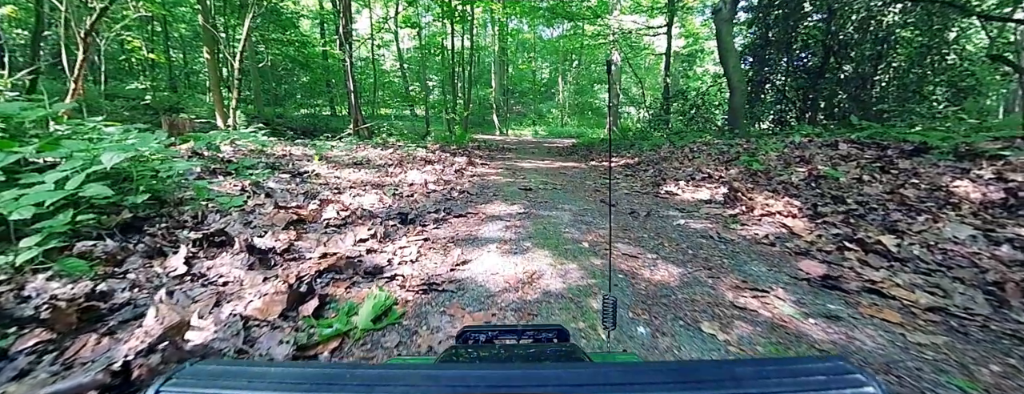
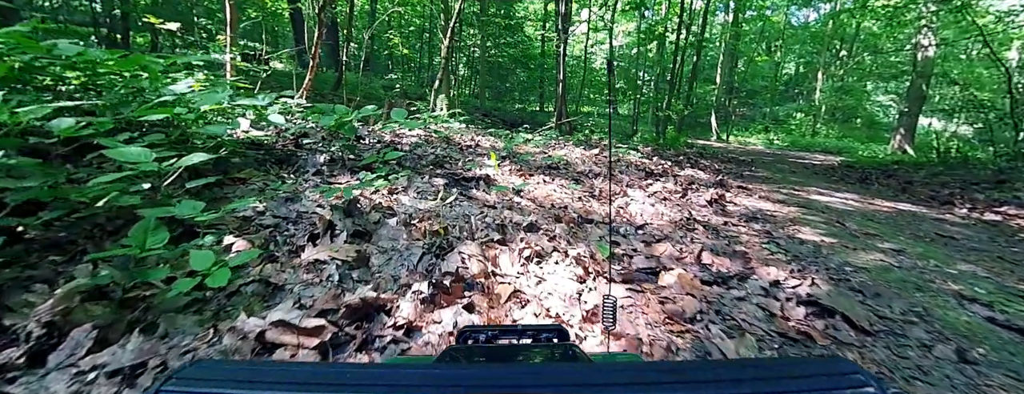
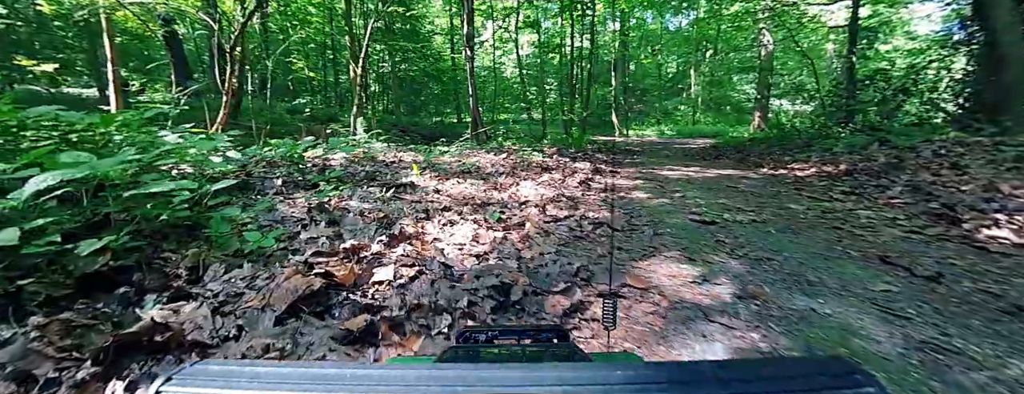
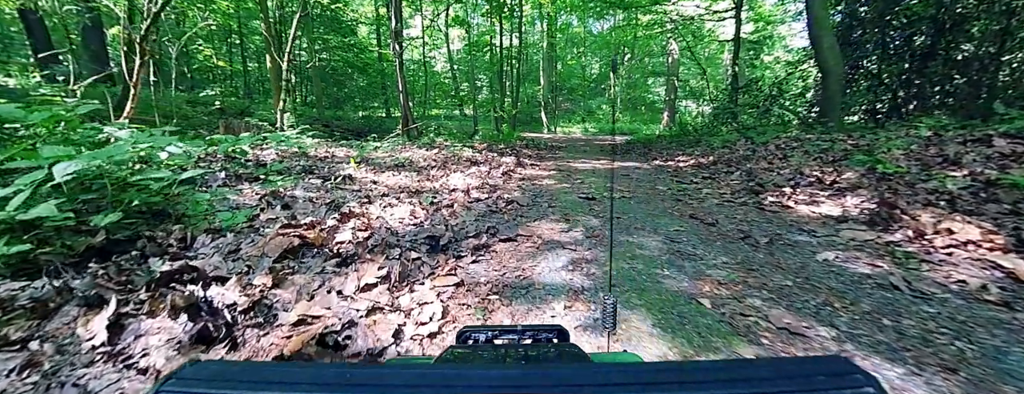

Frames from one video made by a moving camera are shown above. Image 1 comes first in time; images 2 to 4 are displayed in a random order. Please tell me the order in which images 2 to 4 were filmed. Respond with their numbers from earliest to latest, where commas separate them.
4, 3, 2
